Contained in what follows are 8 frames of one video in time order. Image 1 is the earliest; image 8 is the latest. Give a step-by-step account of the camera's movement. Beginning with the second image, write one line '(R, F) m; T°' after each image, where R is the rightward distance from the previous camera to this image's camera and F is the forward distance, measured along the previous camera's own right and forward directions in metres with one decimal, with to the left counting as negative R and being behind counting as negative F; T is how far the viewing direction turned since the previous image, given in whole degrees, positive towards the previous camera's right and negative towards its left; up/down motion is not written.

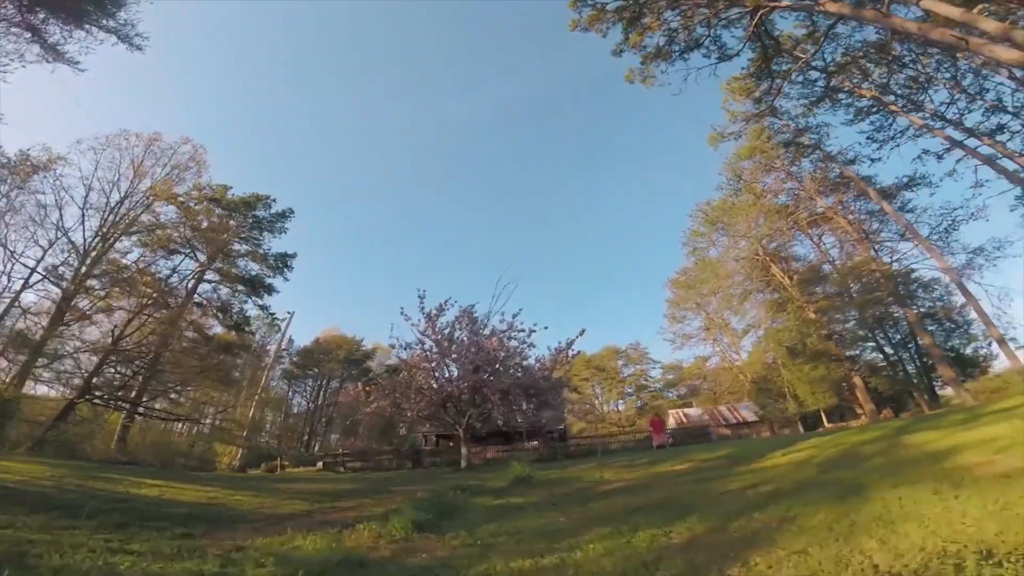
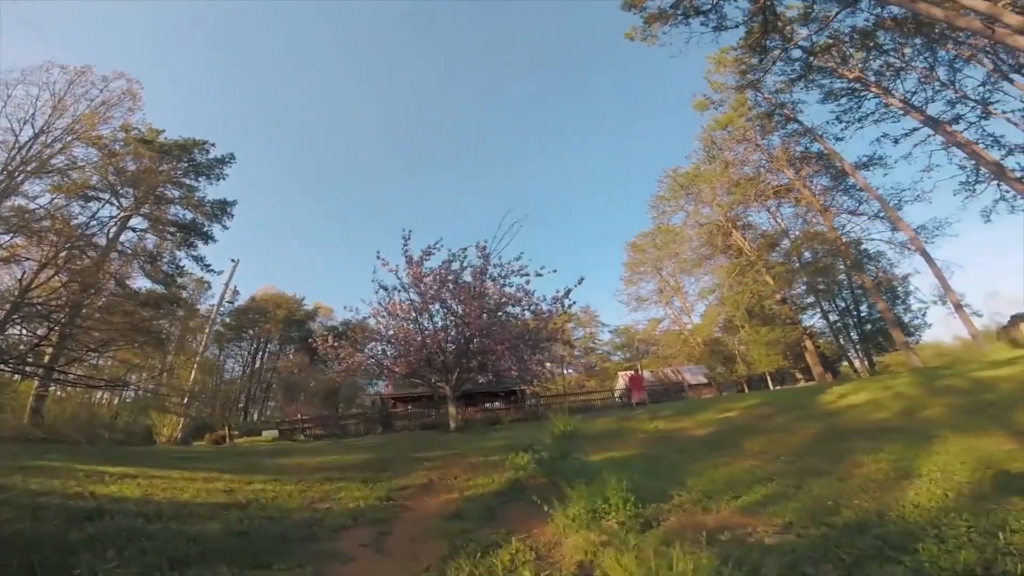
(-1.1, +1.5) m; +6°
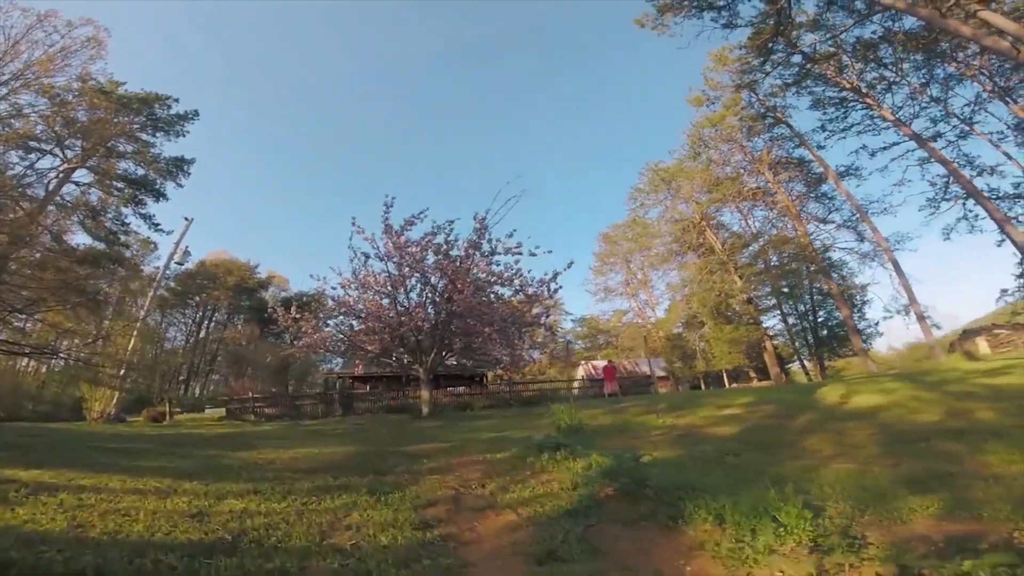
(-0.5, +0.8) m; +4°
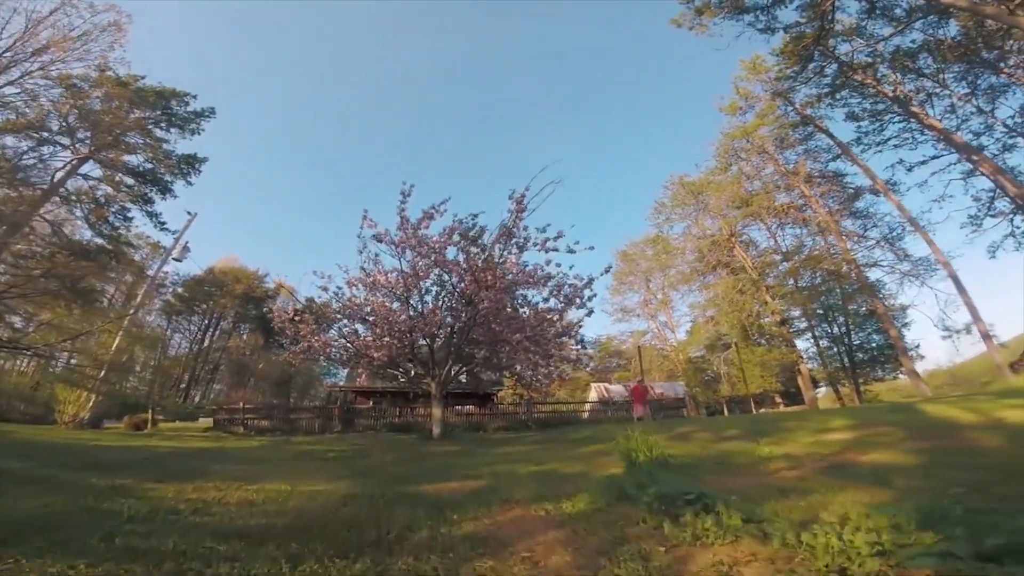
(-0.4, +1.5) m; -1°
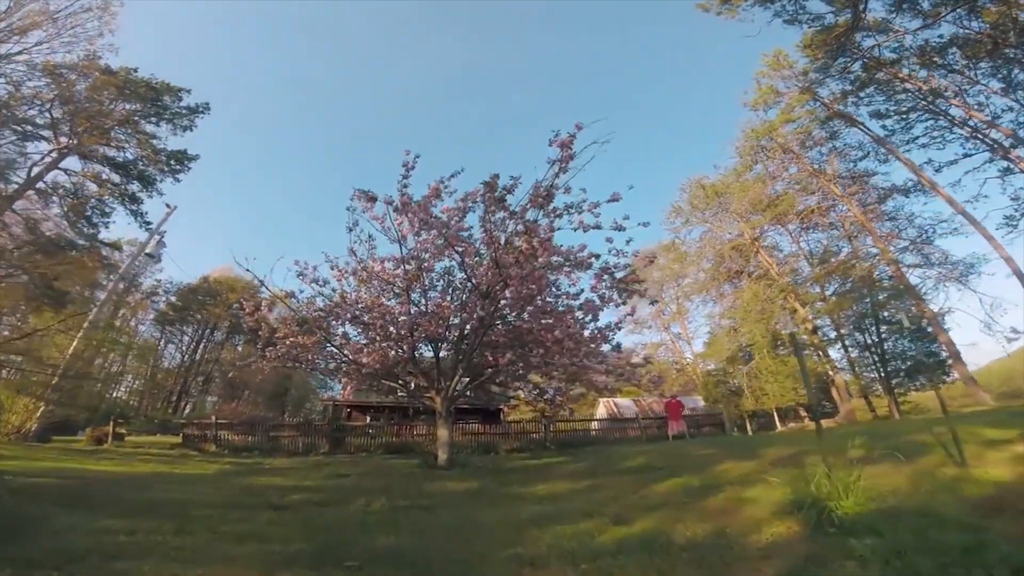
(-0.3, +1.9) m; 0°
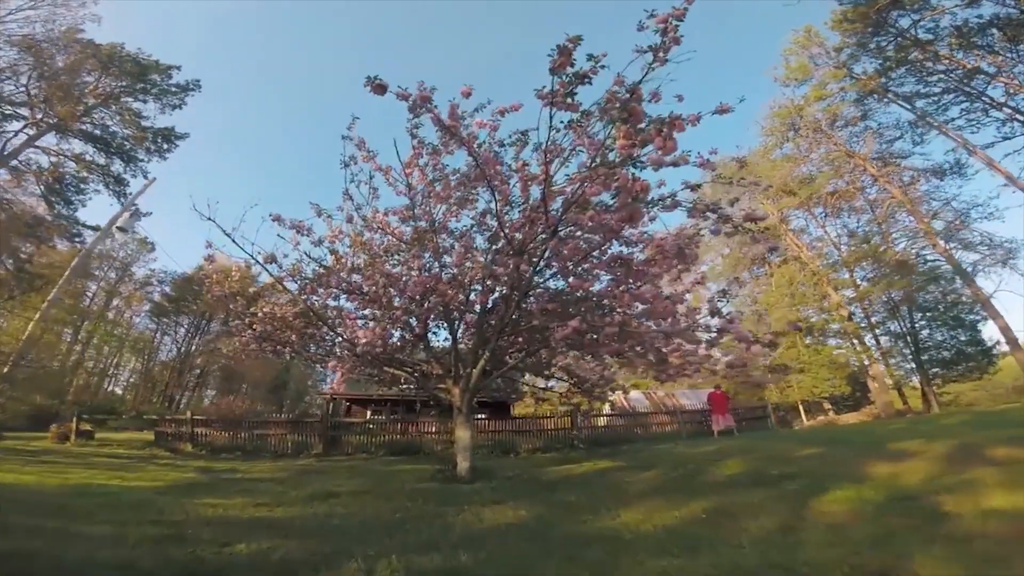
(-0.4, +1.7) m; 0°
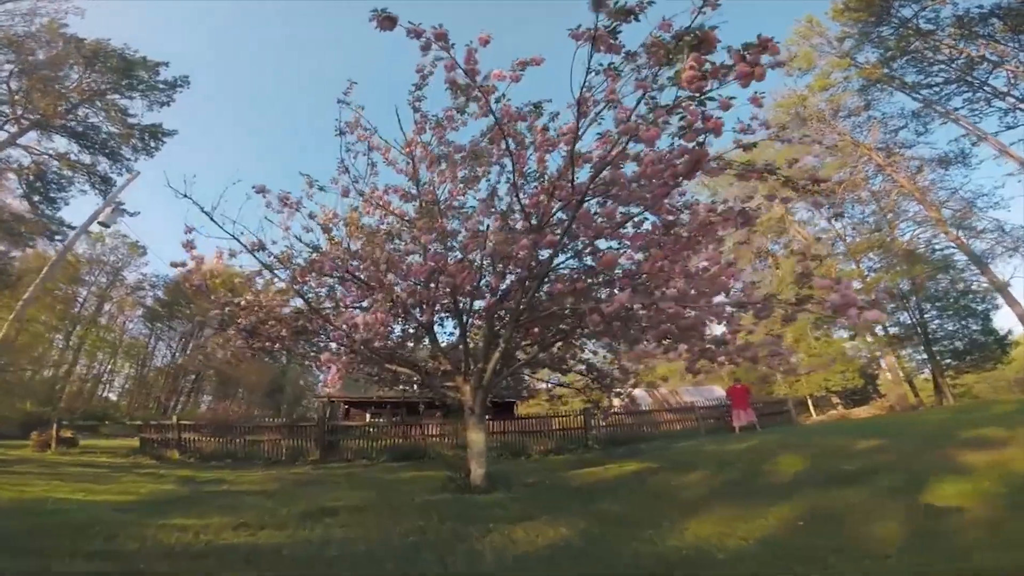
(-0.2, +0.7) m; 0°
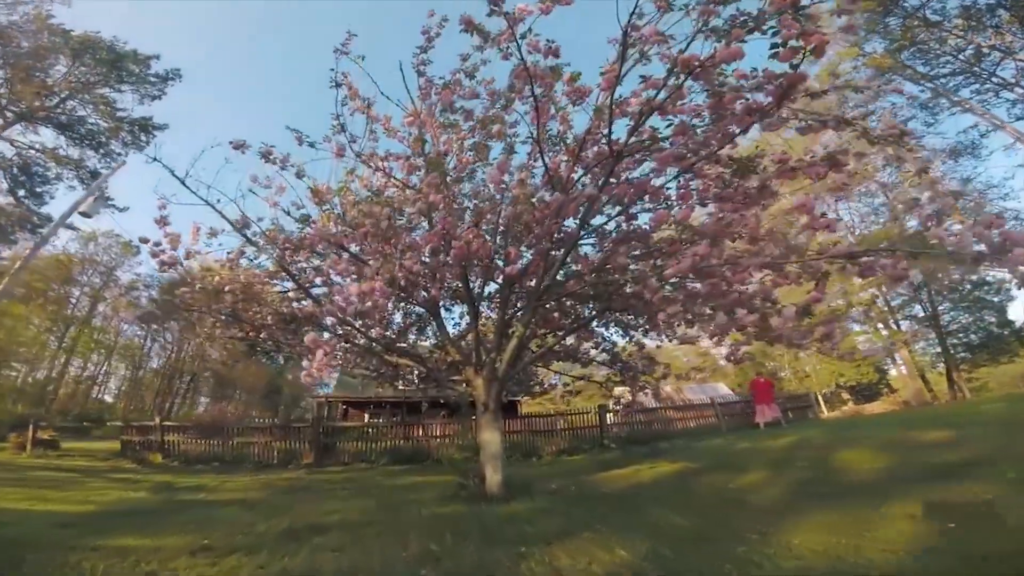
(-0.2, +0.7) m; 0°
